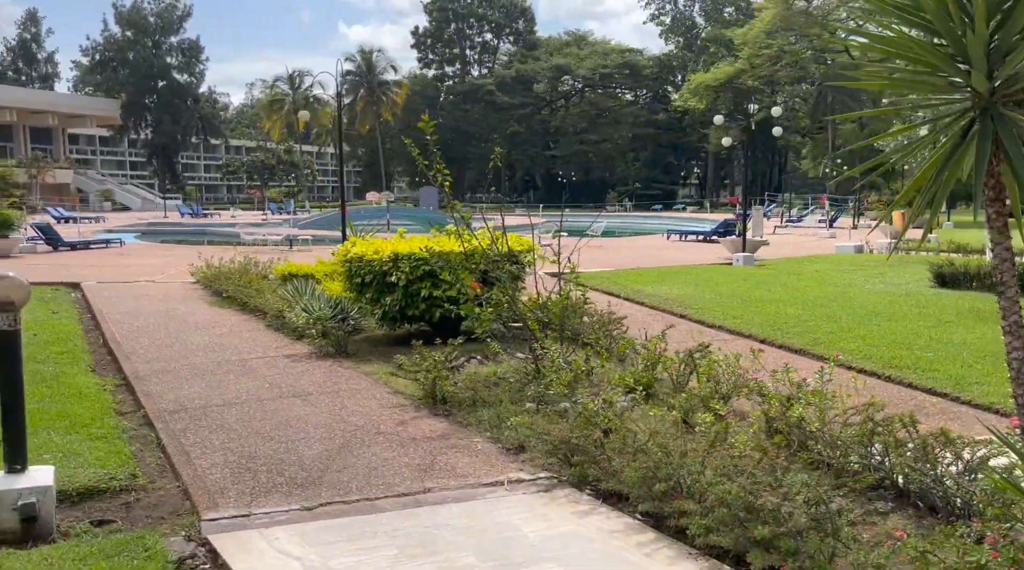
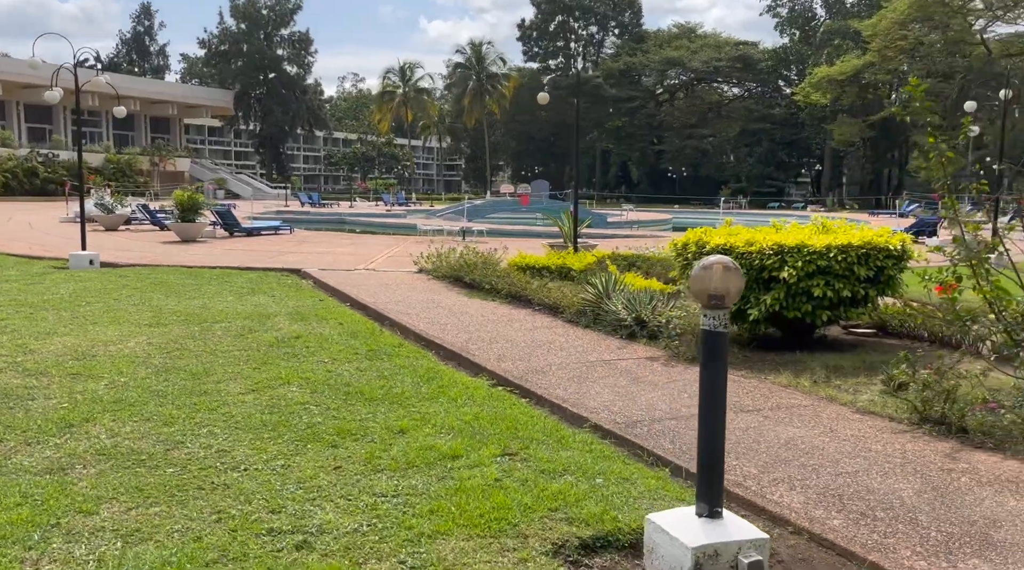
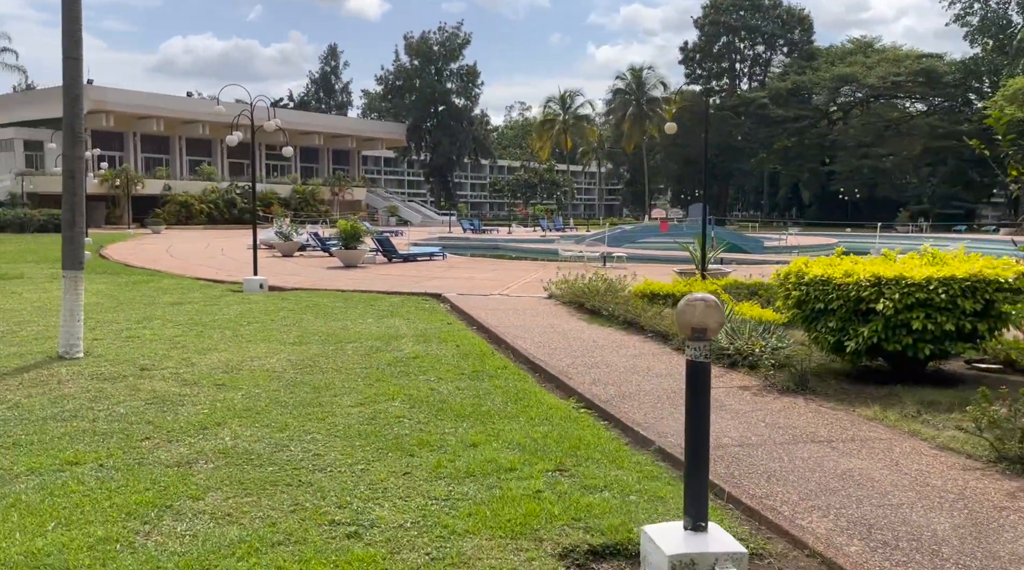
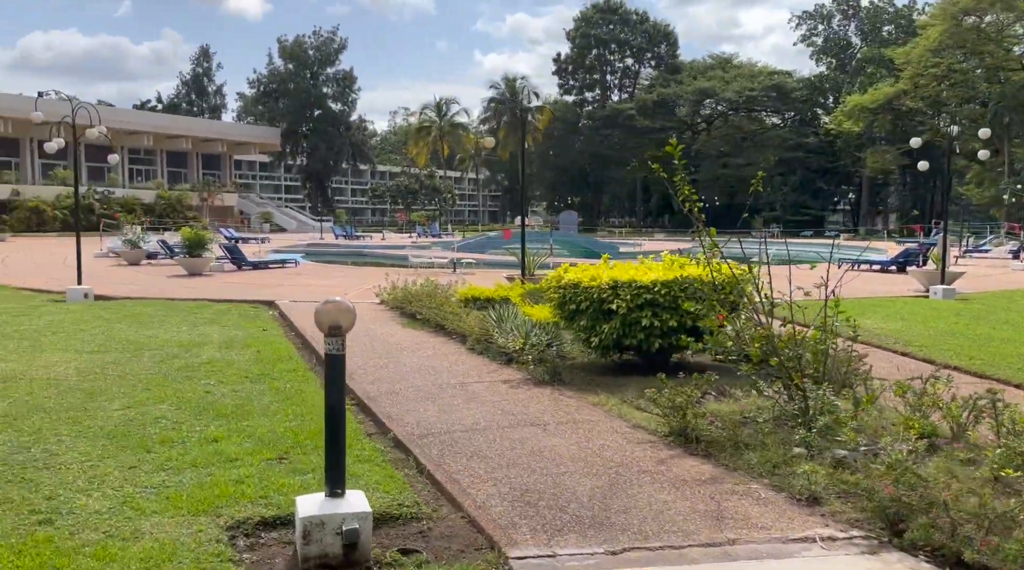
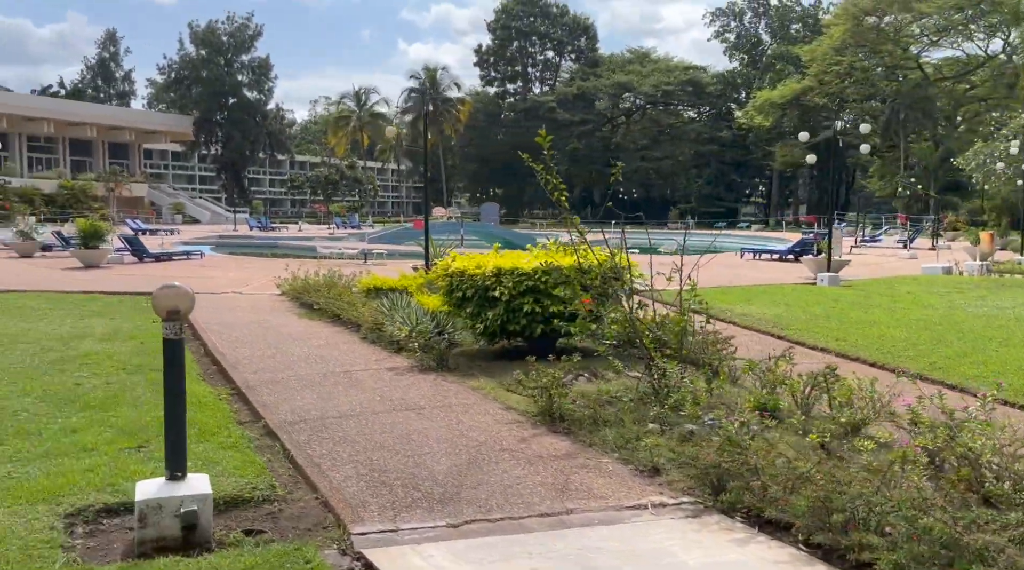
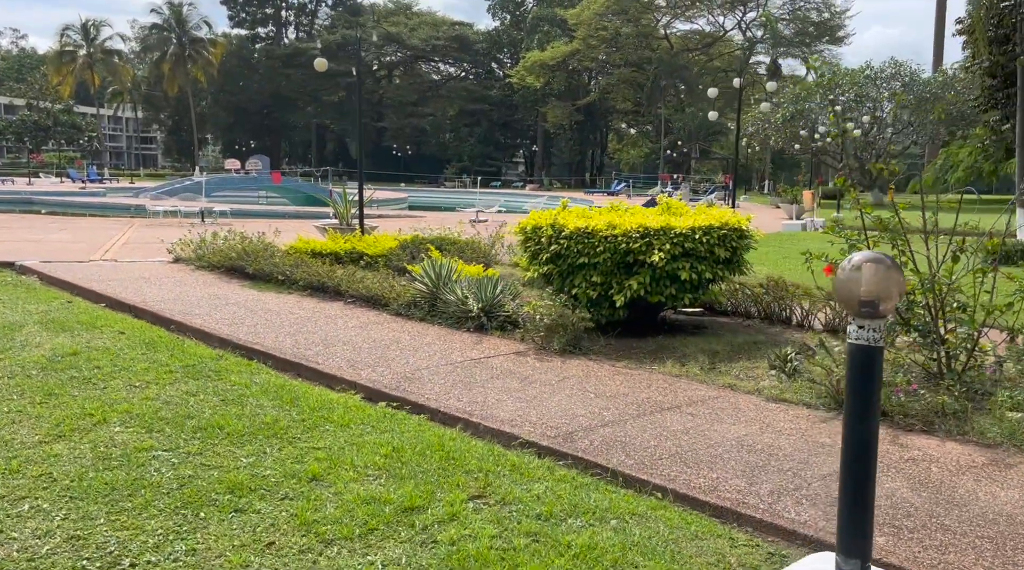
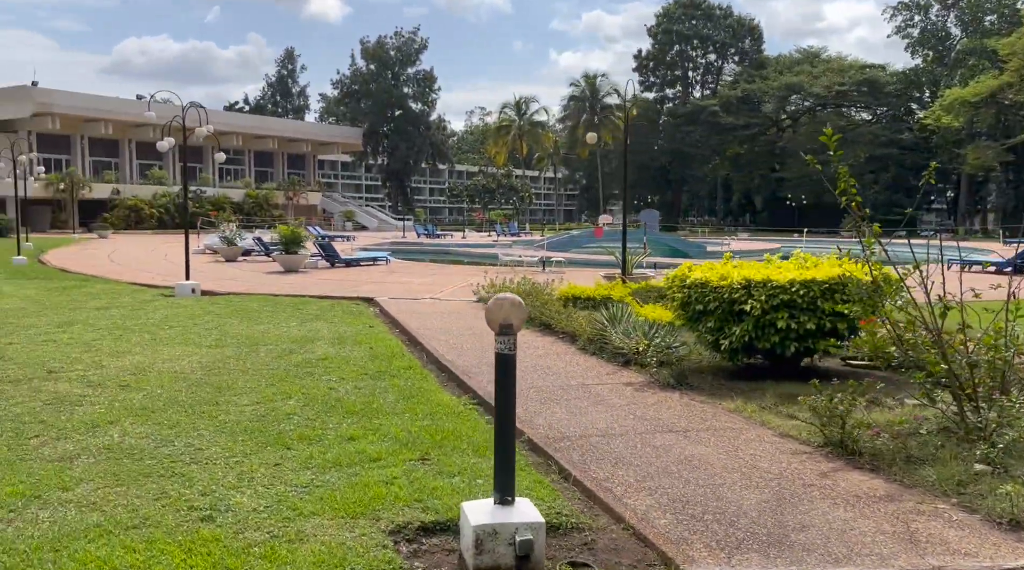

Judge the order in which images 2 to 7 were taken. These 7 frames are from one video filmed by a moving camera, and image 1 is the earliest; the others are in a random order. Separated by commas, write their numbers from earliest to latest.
5, 4, 7, 3, 2, 6
